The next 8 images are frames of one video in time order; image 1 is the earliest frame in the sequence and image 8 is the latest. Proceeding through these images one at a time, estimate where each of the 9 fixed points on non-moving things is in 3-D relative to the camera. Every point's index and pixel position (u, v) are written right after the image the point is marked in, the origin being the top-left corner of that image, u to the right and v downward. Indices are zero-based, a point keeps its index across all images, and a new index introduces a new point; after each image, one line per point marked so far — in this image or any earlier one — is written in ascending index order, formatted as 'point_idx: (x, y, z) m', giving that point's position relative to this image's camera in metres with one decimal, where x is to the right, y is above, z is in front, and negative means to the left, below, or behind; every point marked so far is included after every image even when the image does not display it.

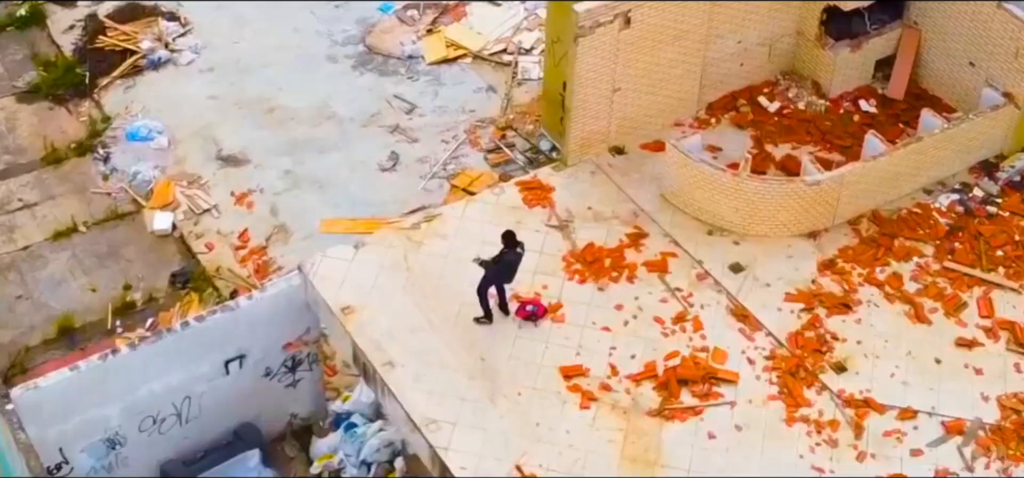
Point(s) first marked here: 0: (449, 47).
0: (-0.6, +1.7, +14.1) m
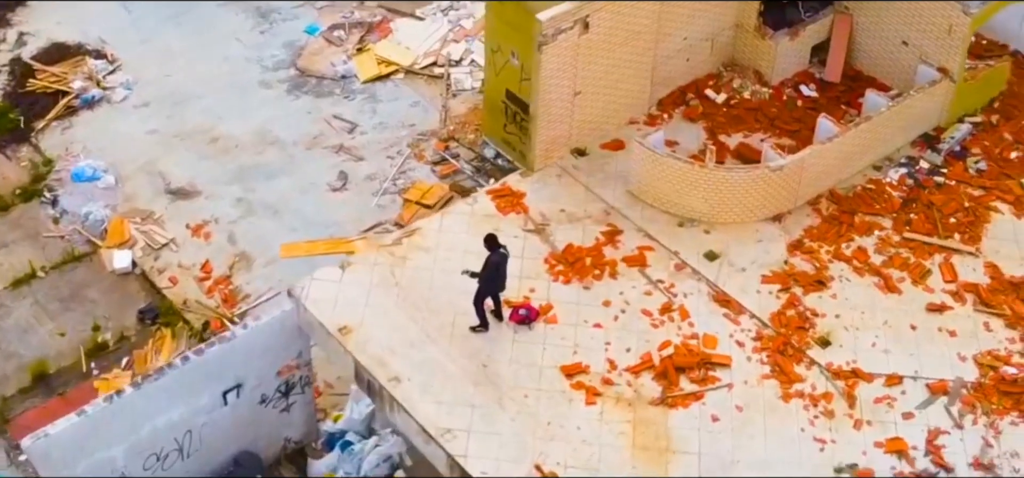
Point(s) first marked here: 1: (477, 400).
0: (-1.2, +1.6, +14.3) m
1: (-0.2, -1.0, +9.6) m
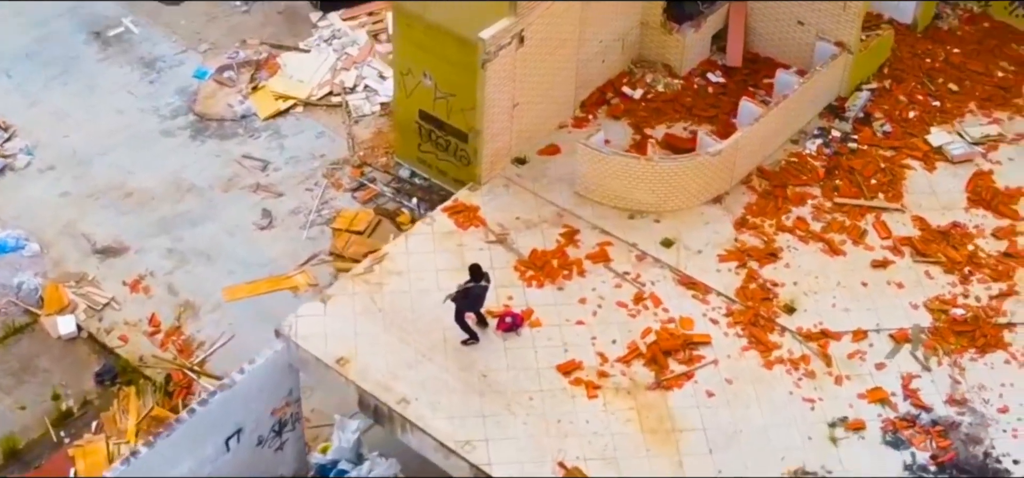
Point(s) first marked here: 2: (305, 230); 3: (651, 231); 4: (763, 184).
0: (-2.2, +1.3, +14.4) m
1: (-0.2, -1.1, +9.9) m
2: (-1.7, +0.1, +13.2) m
3: (+1.0, +0.1, +11.3) m
4: (+1.9, +0.4, +11.7) m
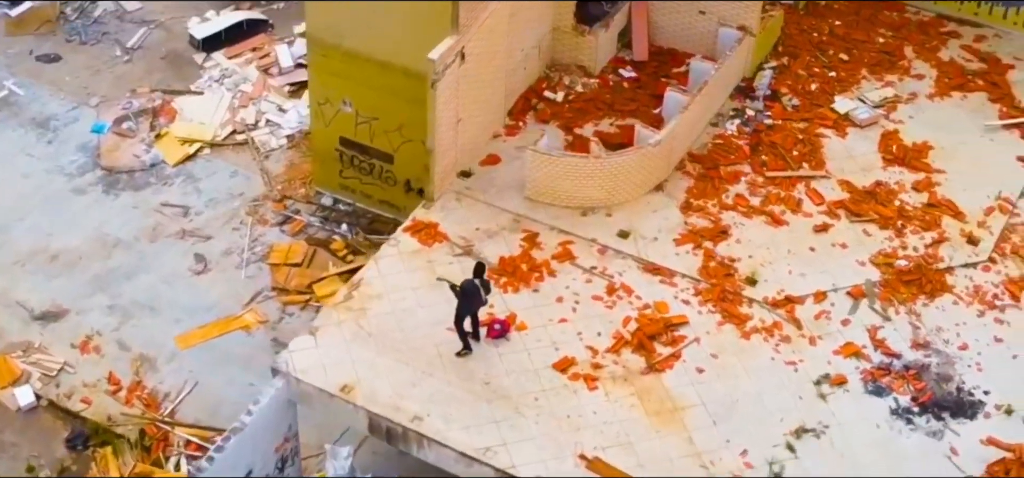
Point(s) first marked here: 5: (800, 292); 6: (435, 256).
0: (-3.0, +0.9, +14.4) m
1: (-0.1, -1.1, +10.3) m
2: (-2.3, -0.3, +13.3) m
3: (+0.7, +0.1, +11.7) m
4: (+1.4, +0.6, +12.3) m
5: (+2.1, -0.4, +11.3) m
6: (-0.6, -0.1, +11.4) m
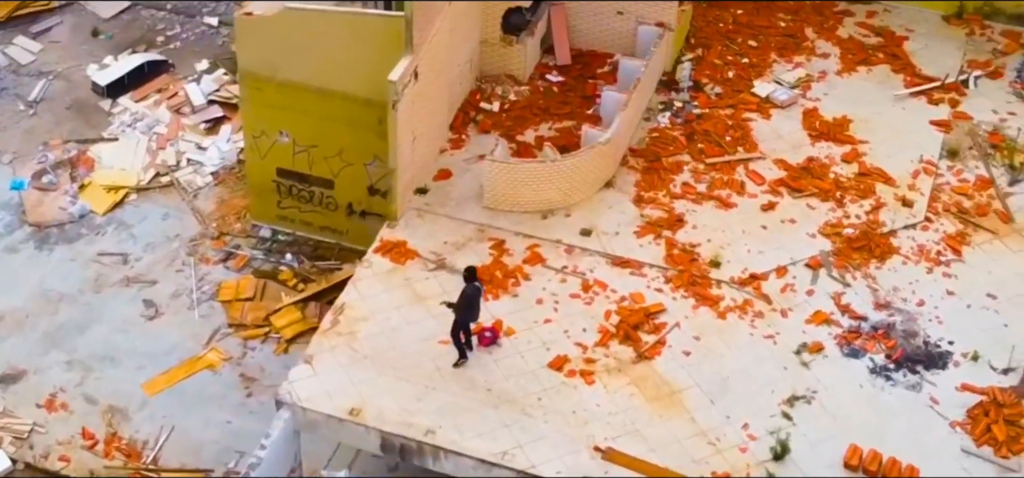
0: (-3.7, +0.4, +14.3) m
1: (0.0, -1.2, +10.5) m
2: (-2.7, -0.6, +13.2) m
3: (+0.4, +0.1, +12.1) m
4: (+1.0, +0.6, +12.7) m
5: (+1.9, -0.2, +11.8) m
6: (-0.8, -0.3, +11.6) m
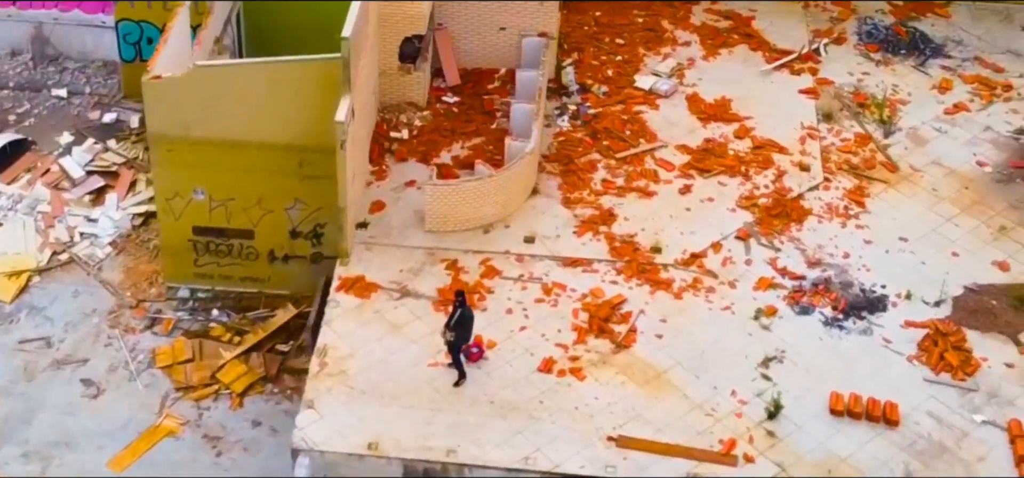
0: (-4.5, -0.4, +13.9) m
1: (0.0, -1.3, +10.9) m
2: (-3.1, -1.2, +13.1) m
3: (0.0, 0.0, +12.6) m
4: (+0.4, +0.6, +13.3) m
5: (+1.5, -0.1, +12.6) m
6: (-1.0, -0.5, +11.8) m
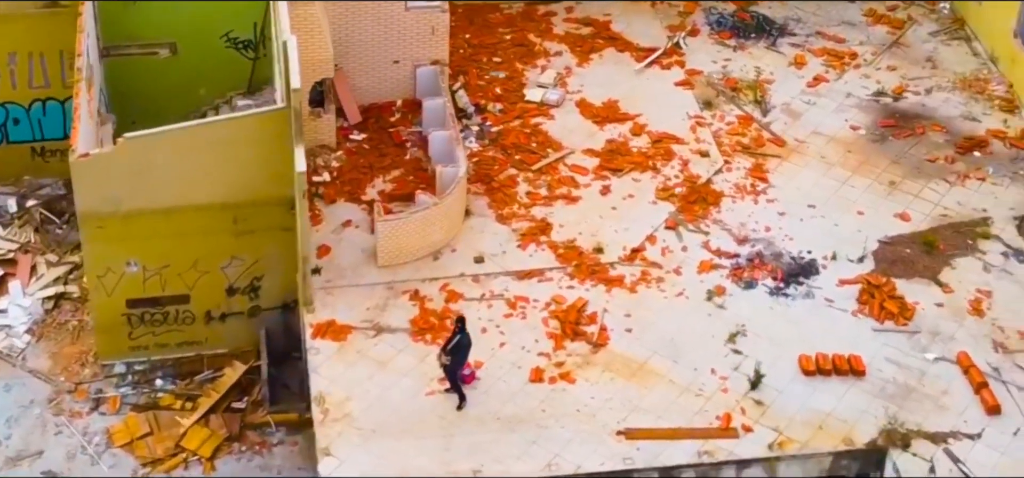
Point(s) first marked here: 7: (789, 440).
0: (-4.9, -1.2, +13.4) m
1: (+0.1, -1.4, +11.3) m
2: (-3.4, -1.8, +12.8) m
3: (-0.4, -0.2, +12.9) m
4: (-0.3, +0.5, +13.7) m
5: (+1.1, 0.0, +13.2) m
6: (-1.2, -0.8, +12.0) m
7: (+2.0, -1.5, +11.5) m
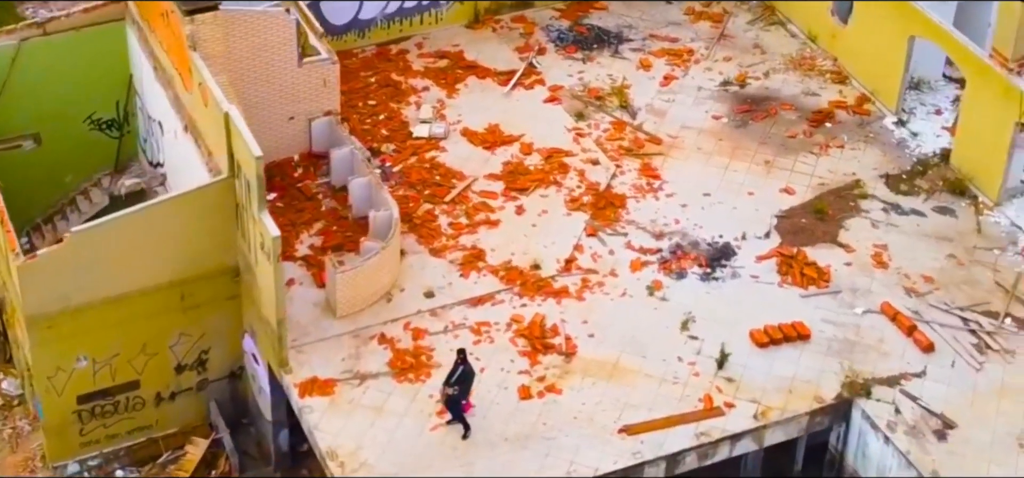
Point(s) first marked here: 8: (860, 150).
0: (-5.1, -2.3, +12.8) m
1: (+0.2, -1.6, +11.9) m
2: (-3.4, -2.6, +12.6) m
3: (-0.9, -0.5, +13.3) m
4: (-1.0, +0.1, +14.1) m
5: (+0.5, -0.1, +13.9) m
6: (-1.3, -1.2, +12.3) m
7: (+2.0, -1.3, +12.4) m
8: (+3.5, +0.9, +15.6) m
